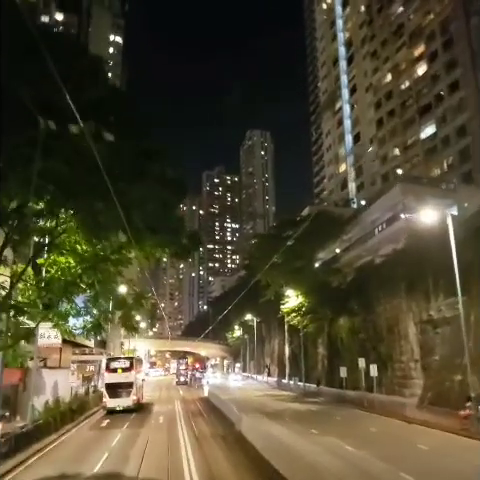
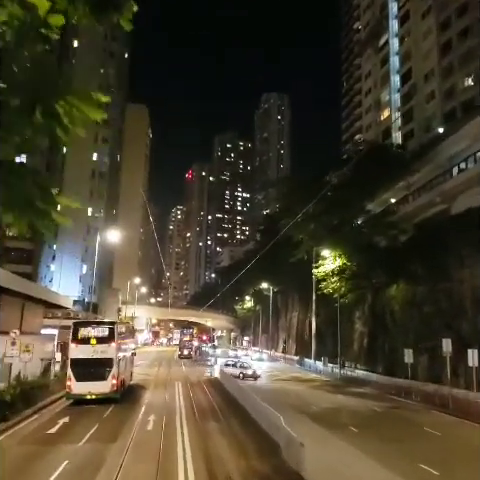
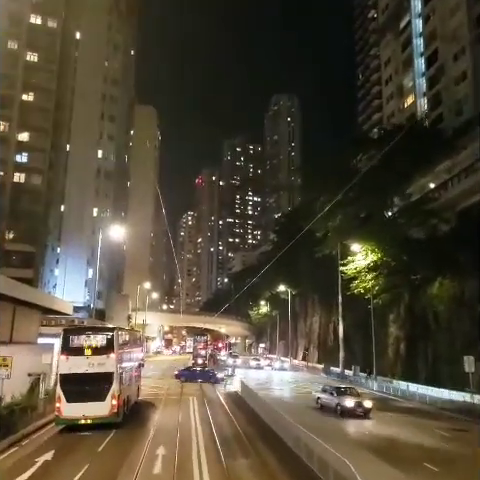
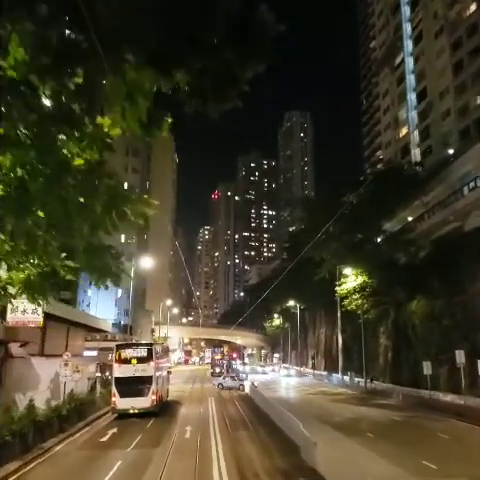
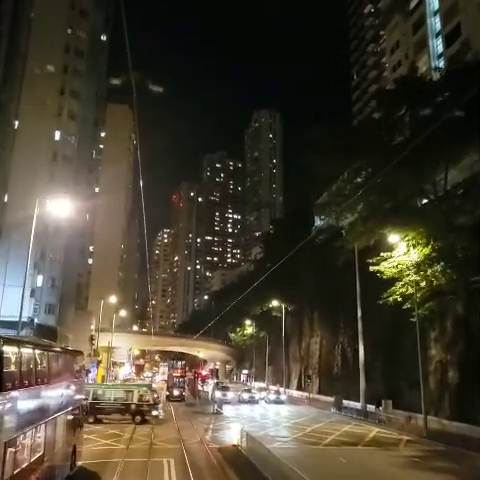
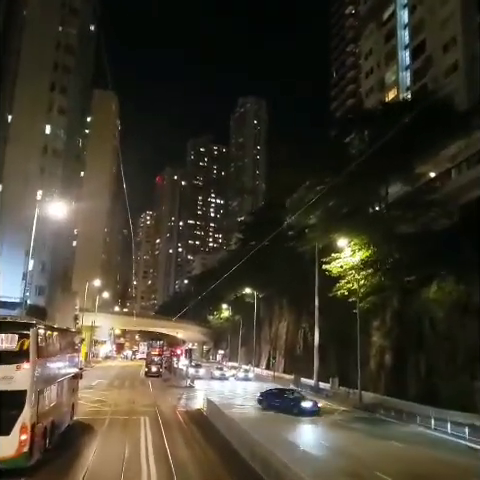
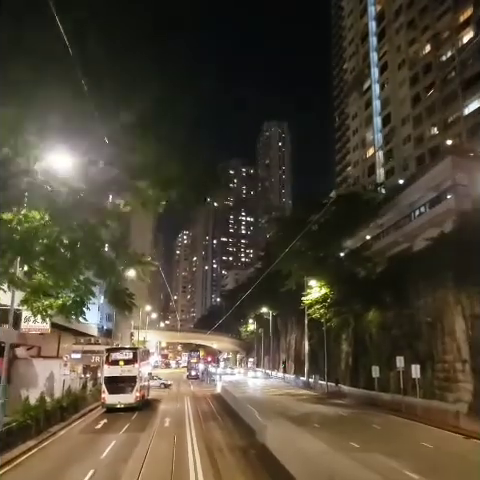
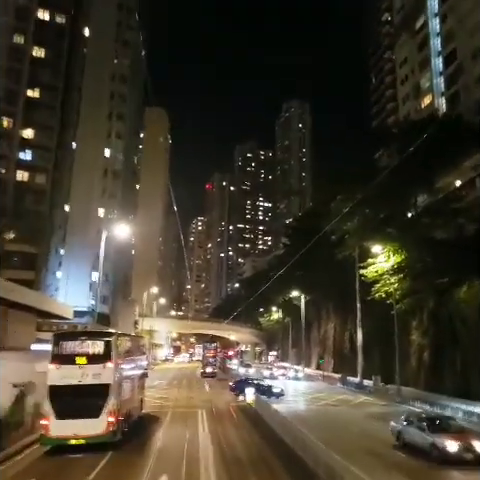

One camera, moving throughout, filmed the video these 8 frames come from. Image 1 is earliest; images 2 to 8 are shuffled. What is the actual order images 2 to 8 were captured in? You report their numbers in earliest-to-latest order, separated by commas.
7, 4, 2, 3, 8, 6, 5
